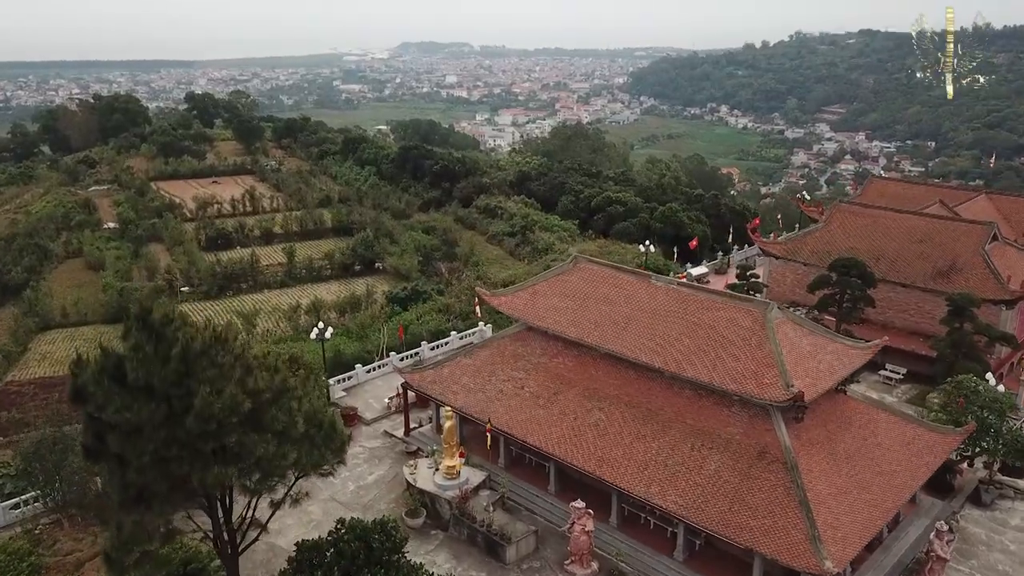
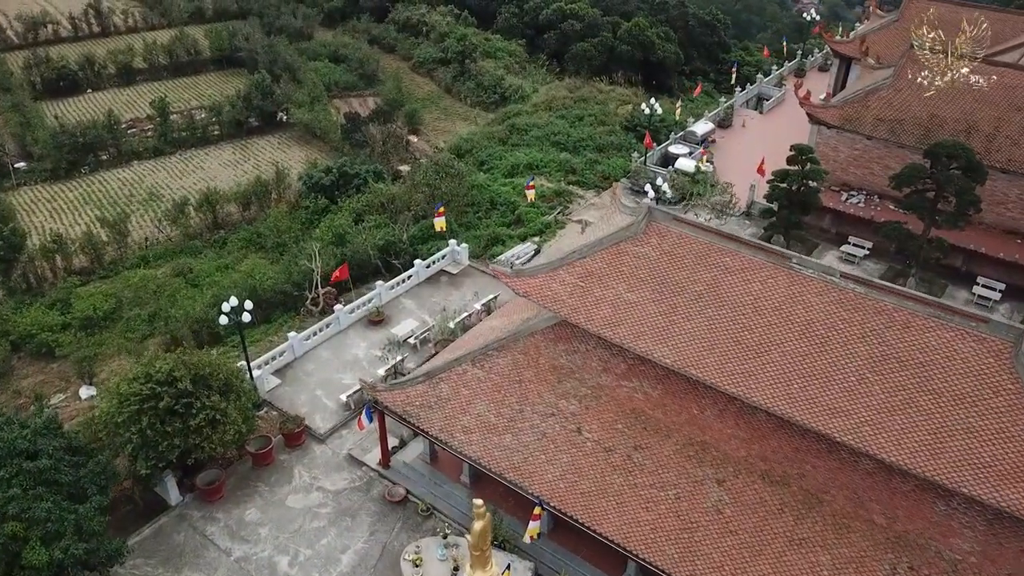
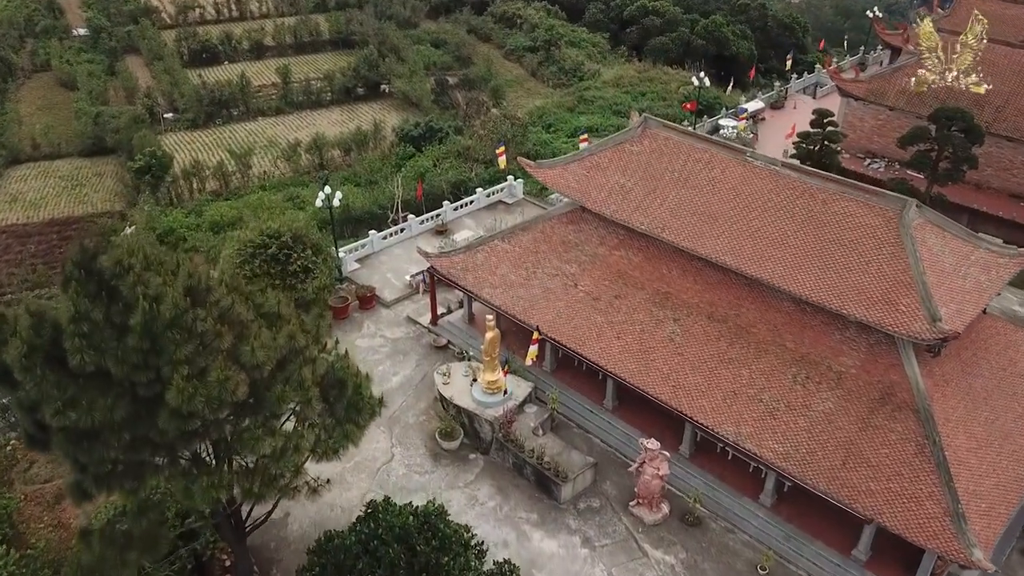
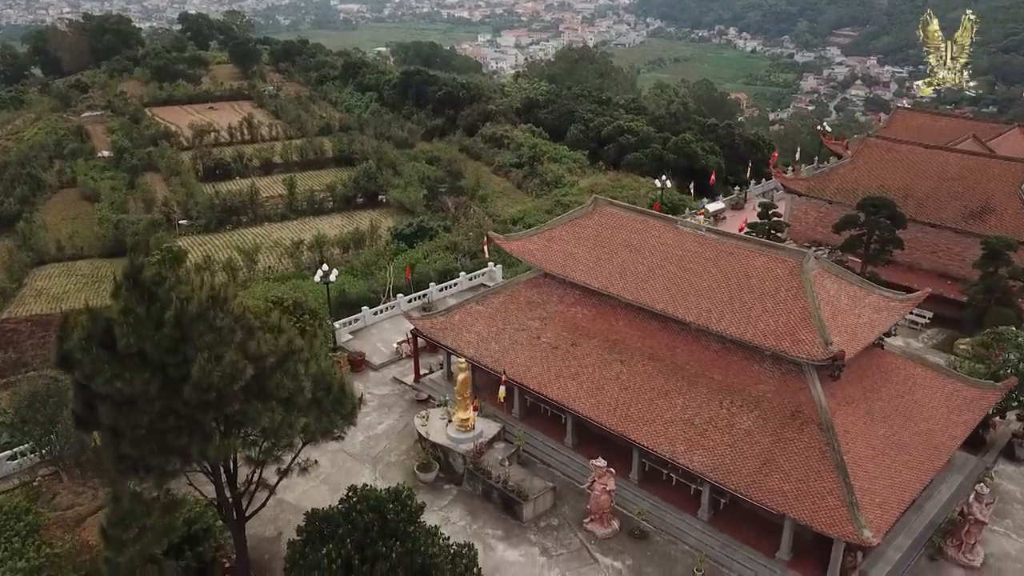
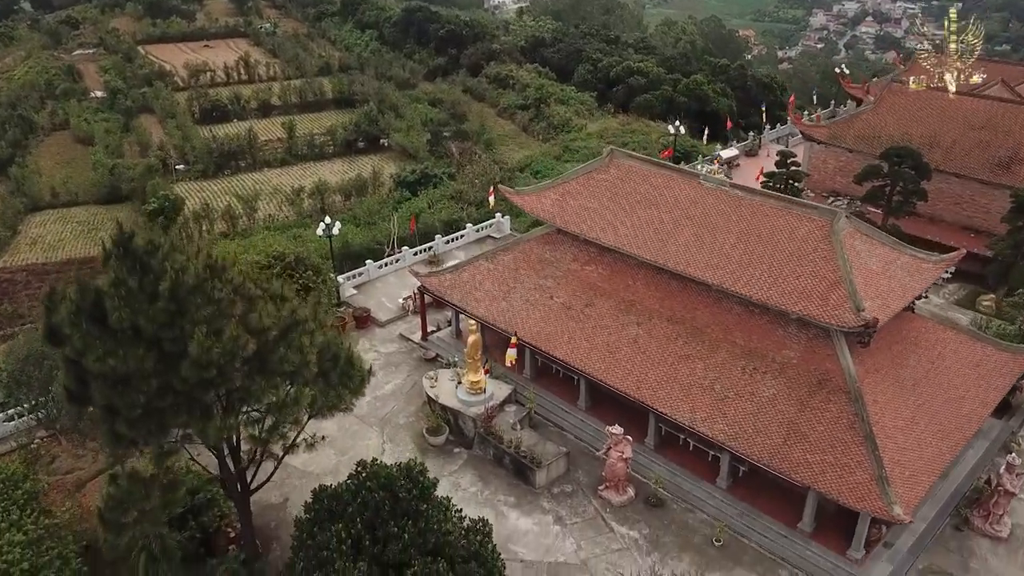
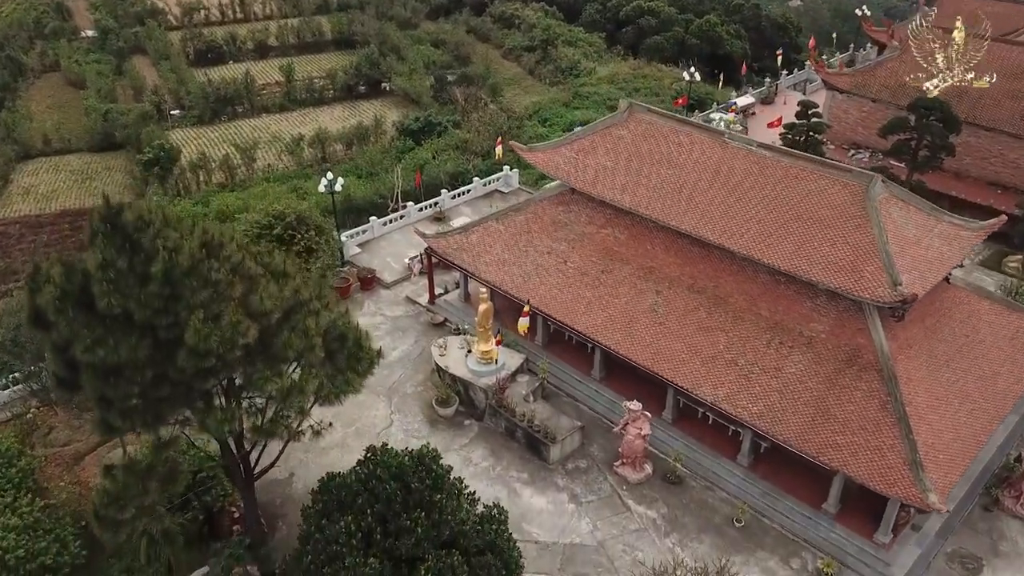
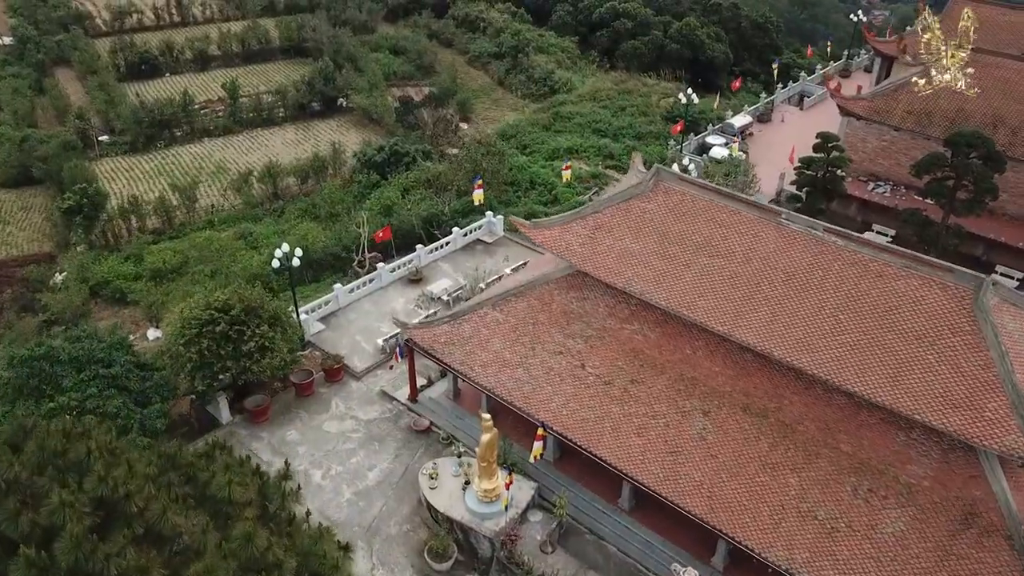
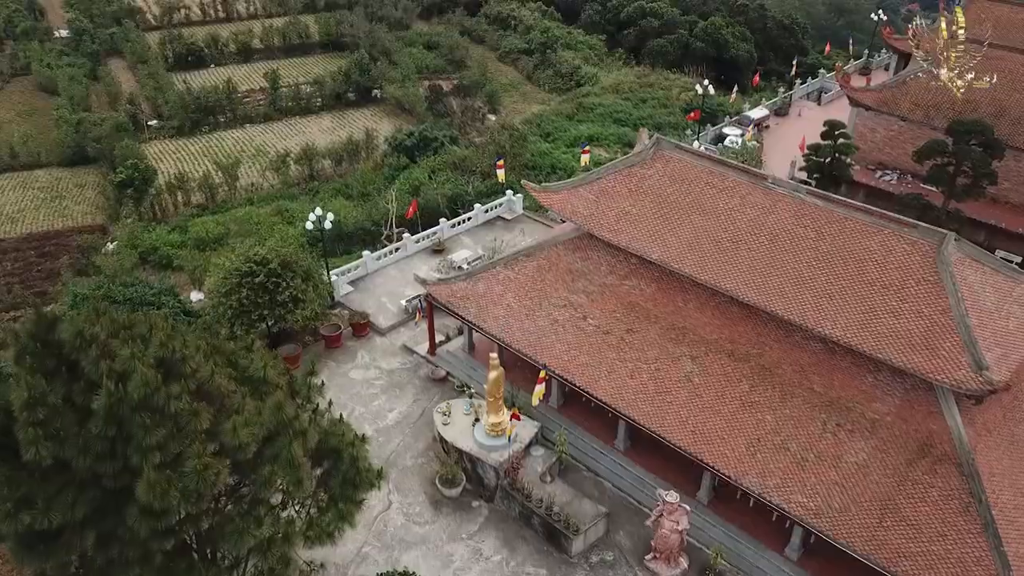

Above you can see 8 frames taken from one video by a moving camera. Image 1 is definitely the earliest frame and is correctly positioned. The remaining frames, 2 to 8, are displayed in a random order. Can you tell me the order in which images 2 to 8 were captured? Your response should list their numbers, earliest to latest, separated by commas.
4, 5, 6, 3, 8, 7, 2
